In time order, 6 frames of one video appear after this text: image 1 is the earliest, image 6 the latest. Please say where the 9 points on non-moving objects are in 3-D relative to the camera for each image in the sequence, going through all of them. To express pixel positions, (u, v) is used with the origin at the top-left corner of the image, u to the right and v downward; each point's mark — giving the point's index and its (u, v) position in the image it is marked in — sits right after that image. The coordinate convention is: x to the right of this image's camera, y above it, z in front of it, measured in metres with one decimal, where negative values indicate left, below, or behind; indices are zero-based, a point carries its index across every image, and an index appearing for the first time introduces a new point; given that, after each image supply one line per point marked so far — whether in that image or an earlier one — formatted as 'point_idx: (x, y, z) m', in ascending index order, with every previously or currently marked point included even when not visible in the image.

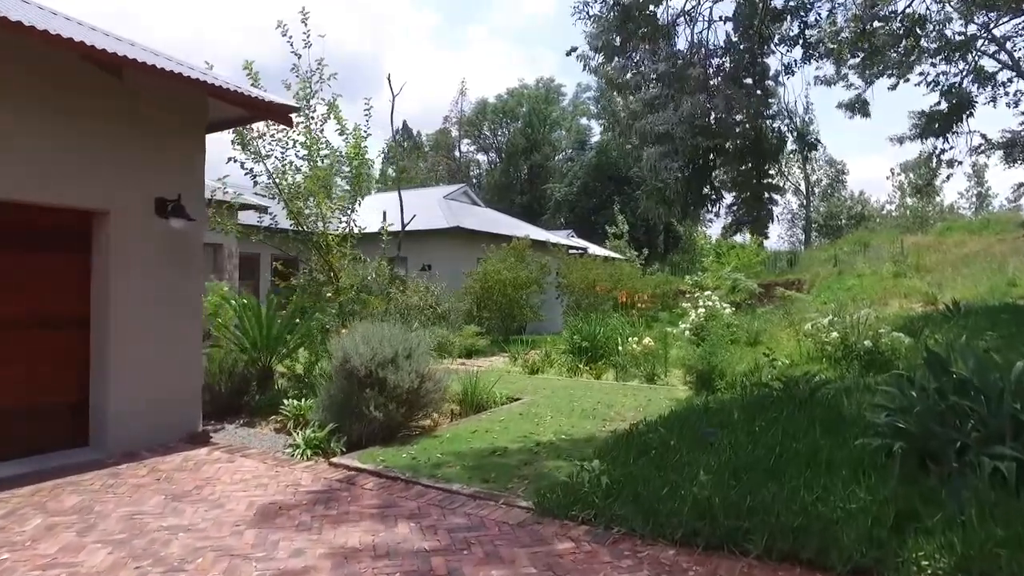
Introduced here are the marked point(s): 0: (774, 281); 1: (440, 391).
0: (+6.6, +0.2, +18.1) m
1: (-0.7, -1.0, +6.9) m
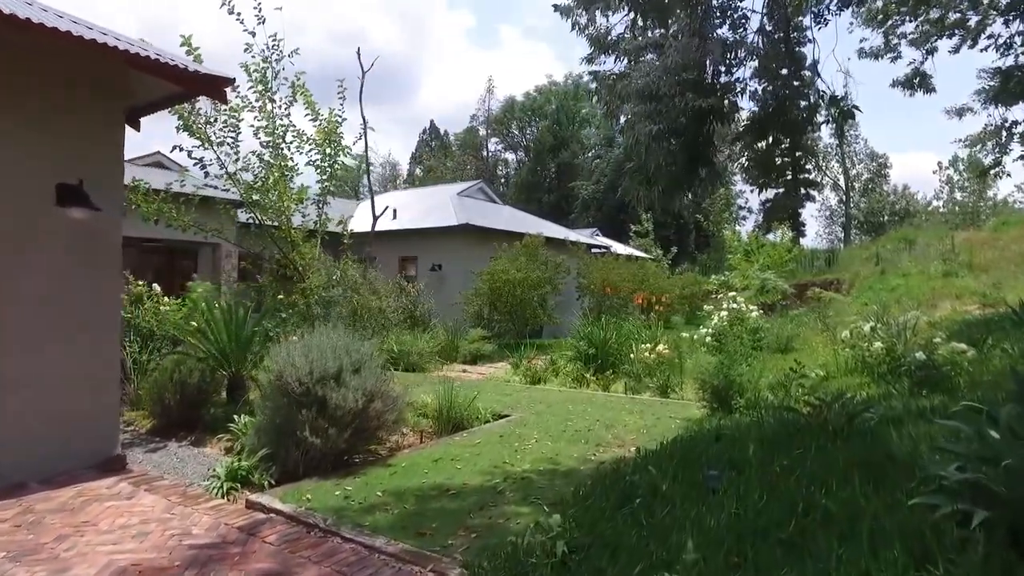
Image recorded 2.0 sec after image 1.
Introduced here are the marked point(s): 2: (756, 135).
0: (+6.9, +0.2, +16.6) m
1: (-1.0, -1.0, +5.8) m
2: (+1.8, +1.1, +5.4) m
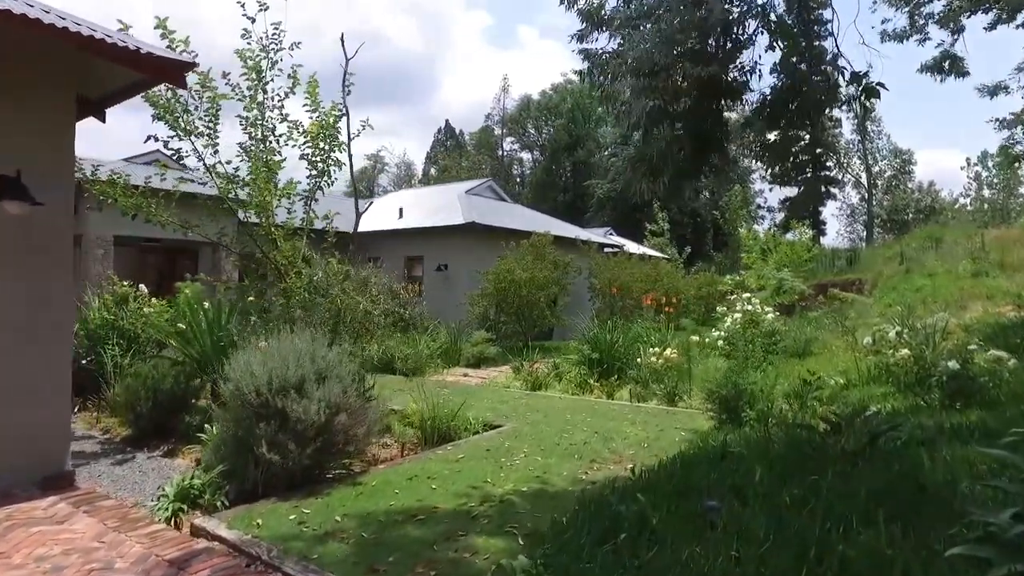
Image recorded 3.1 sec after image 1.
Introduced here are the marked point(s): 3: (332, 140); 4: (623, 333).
0: (+7.0, +0.2, +15.9) m
1: (-1.1, -1.0, +5.3) m
2: (+1.7, +1.1, +4.8) m
3: (-2.1, +1.7, +8.4) m
4: (+1.6, -0.6, +10.3) m
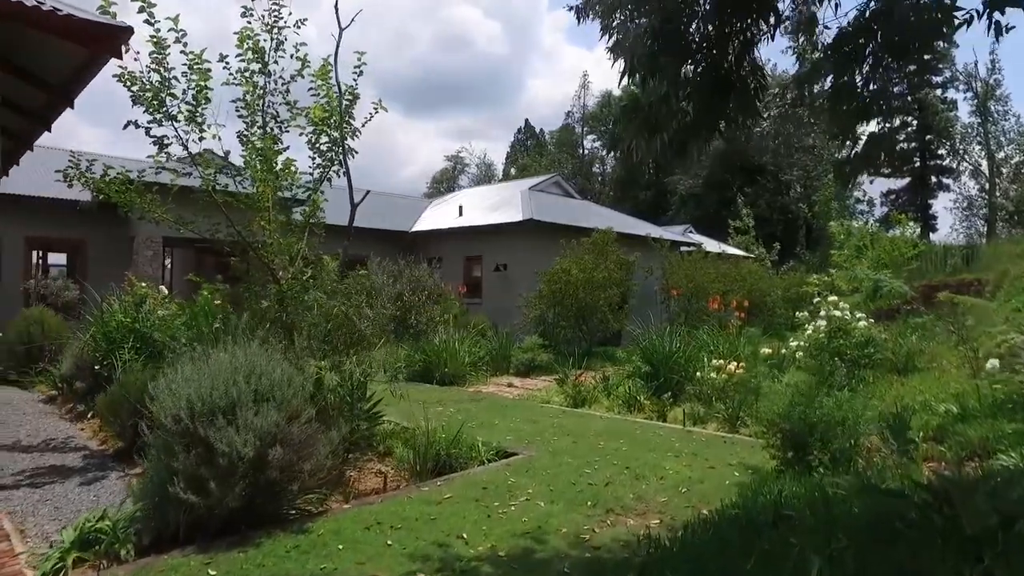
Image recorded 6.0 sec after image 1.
0: (+8.2, +0.1, +13.8) m
1: (-1.1, -1.0, +4.2) m
2: (+1.6, +1.1, +3.4) m
3: (-1.8, +1.7, +7.4) m
4: (+2.1, -0.7, +8.9) m
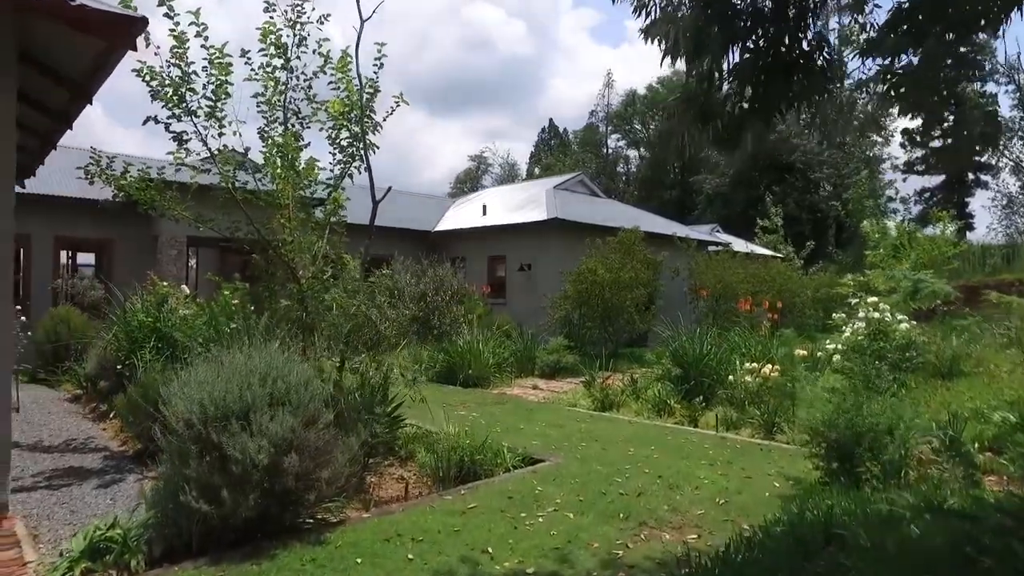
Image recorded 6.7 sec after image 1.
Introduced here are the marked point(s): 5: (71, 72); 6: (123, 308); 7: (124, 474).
0: (+8.7, +0.1, +13.3) m
1: (-1.0, -1.0, +4.0) m
2: (+1.7, +1.1, +3.2) m
3: (-1.5, +1.7, +7.3) m
4: (+2.4, -0.7, +8.6) m
5: (-3.4, +1.7, +5.5) m
6: (-5.3, -0.3, +9.8) m
7: (-3.2, -1.6, +6.0) m
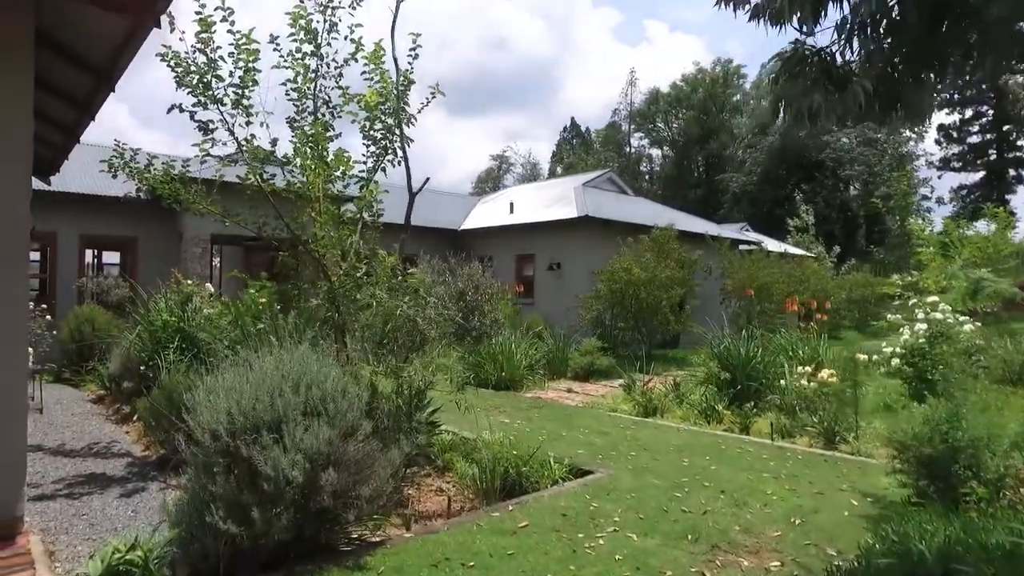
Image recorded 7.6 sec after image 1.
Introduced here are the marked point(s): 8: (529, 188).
0: (+9.2, +0.1, +12.7) m
1: (-0.7, -1.0, +3.7) m
2: (+2.0, +1.1, +2.7) m
3: (-1.1, +1.7, +6.9) m
4: (+2.8, -0.7, +8.2) m
5: (-3.1, +1.7, +5.2) m
6: (-4.8, -0.3, +9.5) m
7: (-2.9, -1.5, +5.7) m
8: (+0.5, +2.7, +19.4) m
